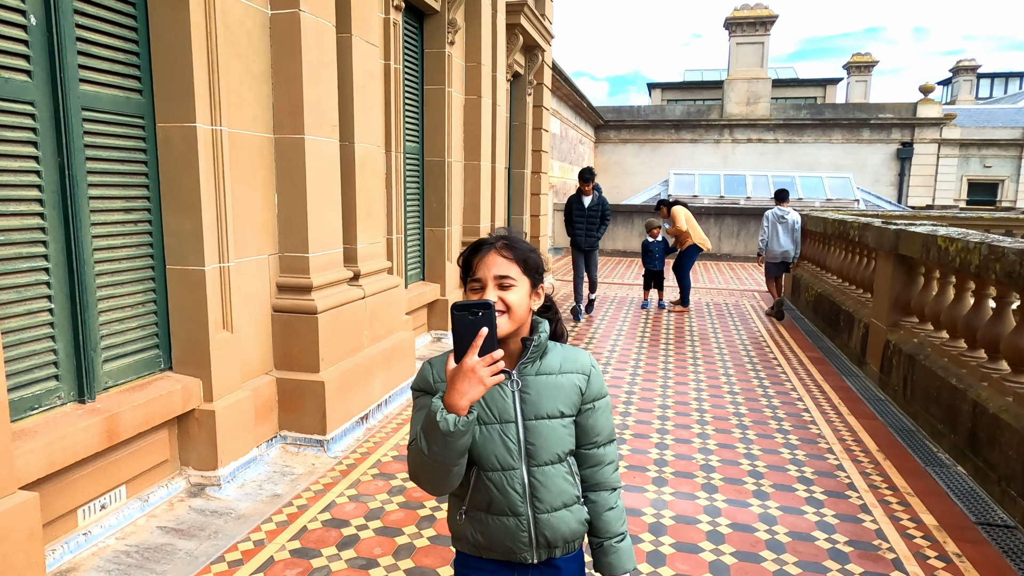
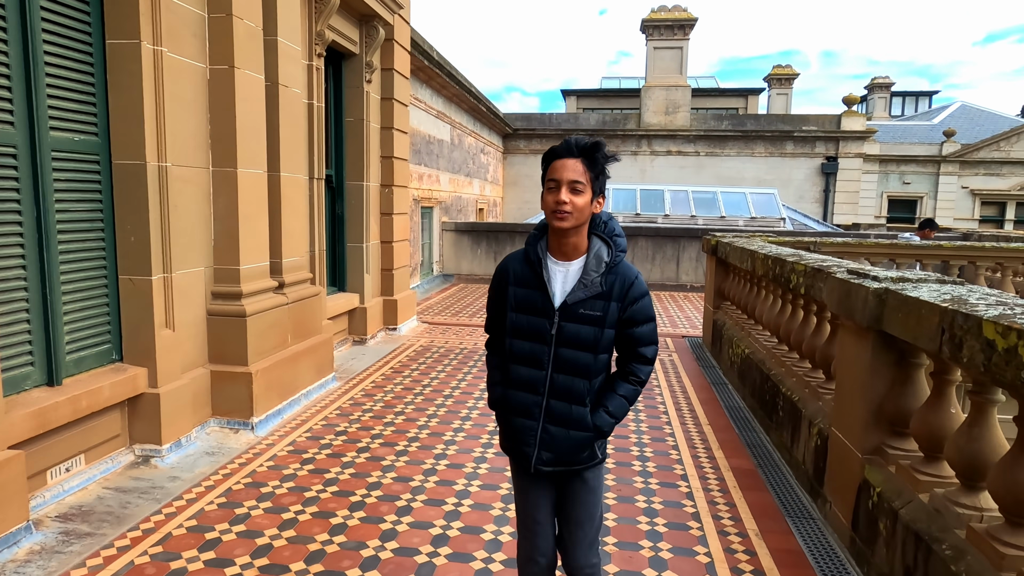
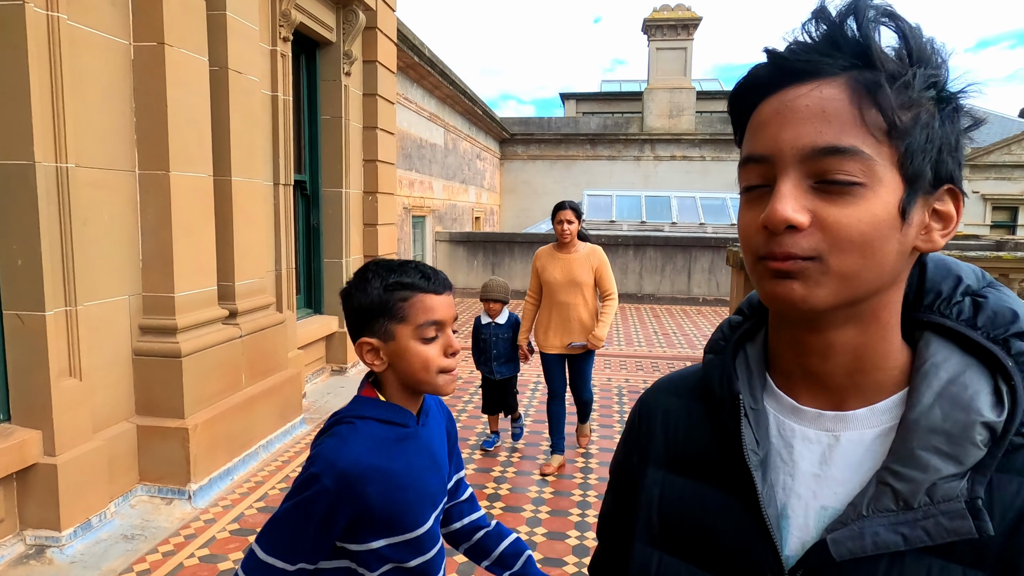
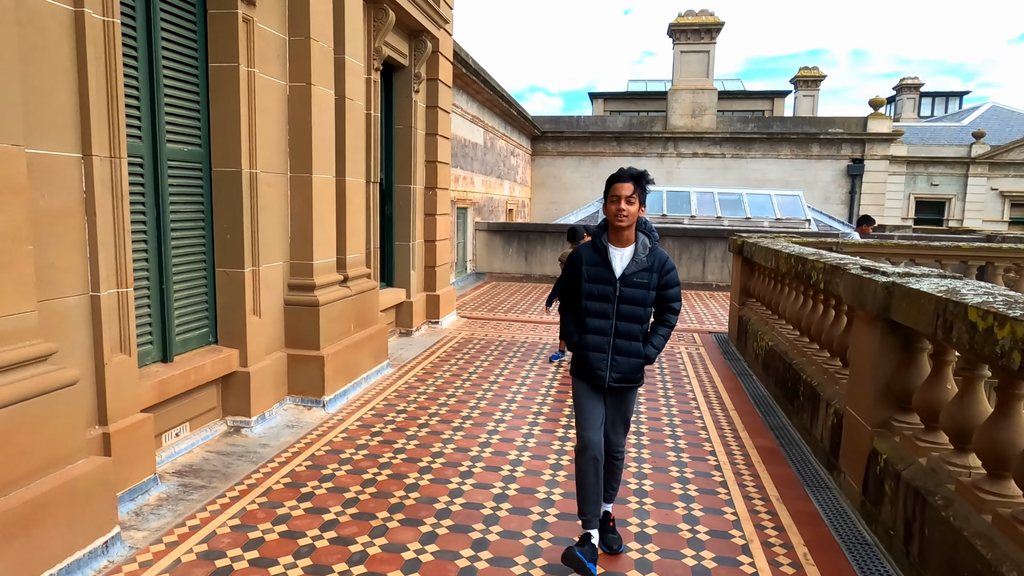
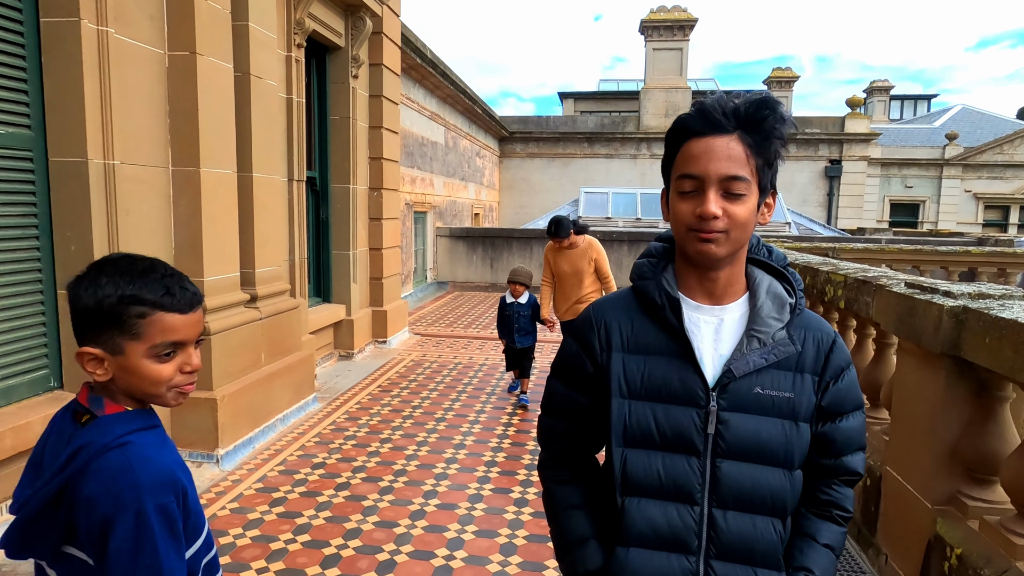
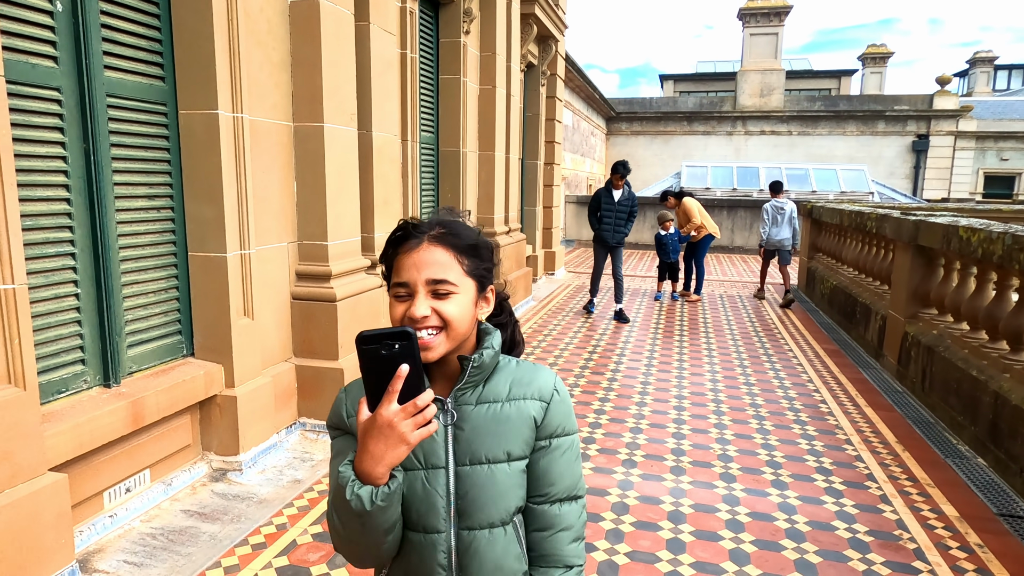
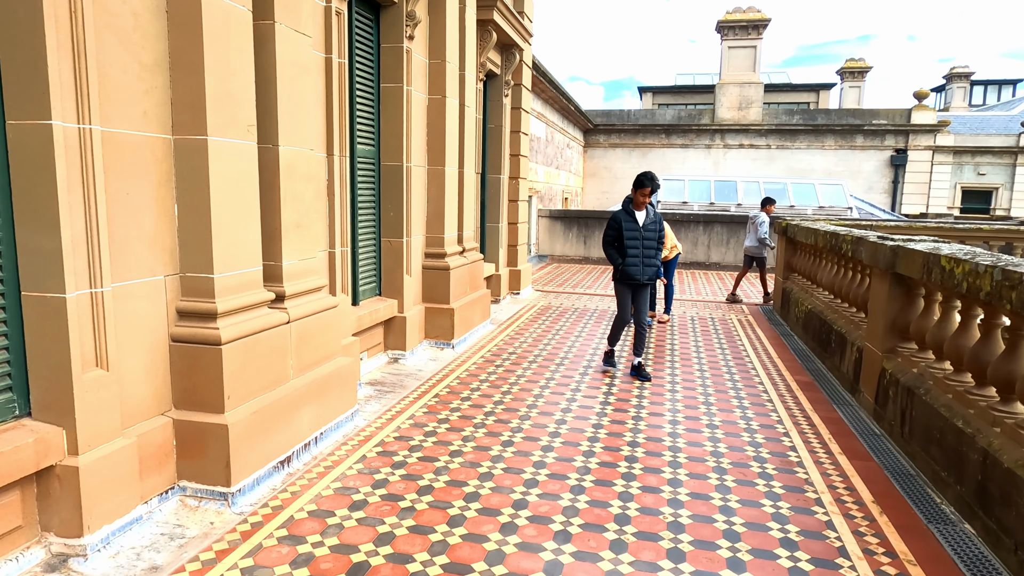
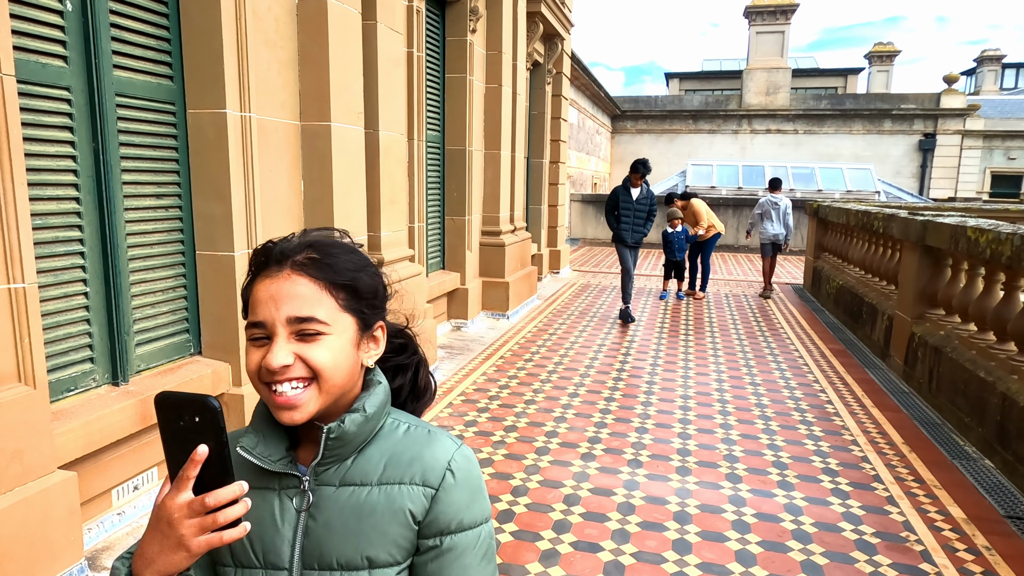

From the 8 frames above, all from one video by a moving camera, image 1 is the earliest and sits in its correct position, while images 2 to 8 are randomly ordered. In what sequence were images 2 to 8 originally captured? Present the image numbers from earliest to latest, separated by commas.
6, 8, 7, 4, 2, 5, 3
